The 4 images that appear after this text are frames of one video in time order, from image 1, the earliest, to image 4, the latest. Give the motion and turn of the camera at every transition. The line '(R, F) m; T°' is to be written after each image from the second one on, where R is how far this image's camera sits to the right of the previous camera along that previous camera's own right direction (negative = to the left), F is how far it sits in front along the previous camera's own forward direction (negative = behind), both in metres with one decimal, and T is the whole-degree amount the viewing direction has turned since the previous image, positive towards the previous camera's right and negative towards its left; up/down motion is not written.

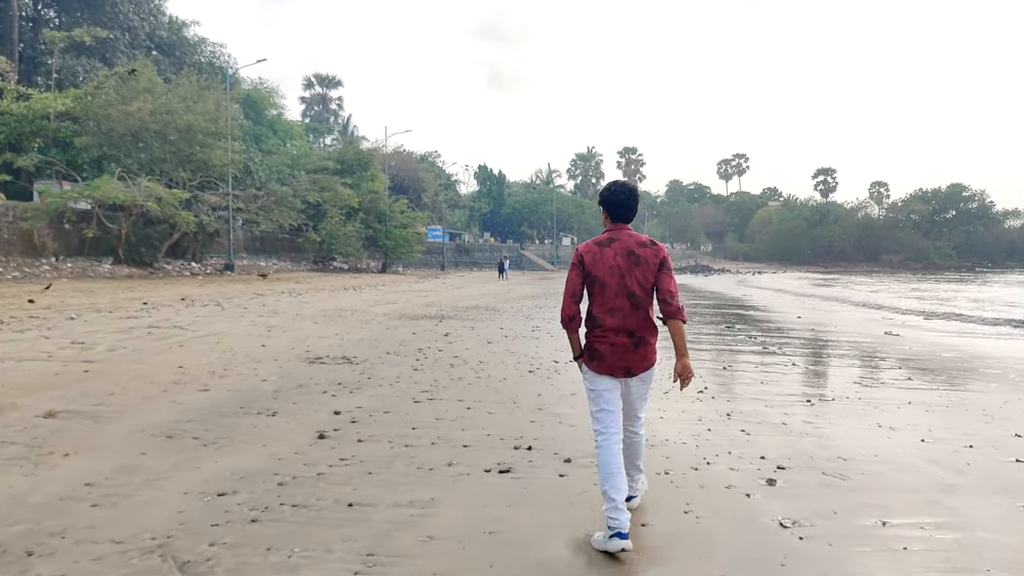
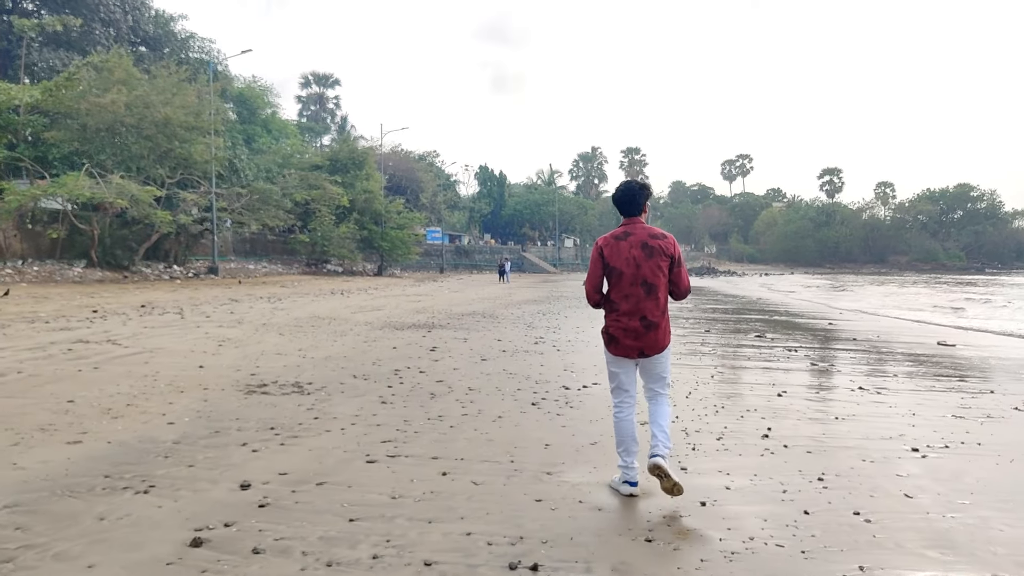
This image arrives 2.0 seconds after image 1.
(+0.1, +1.8) m; 0°
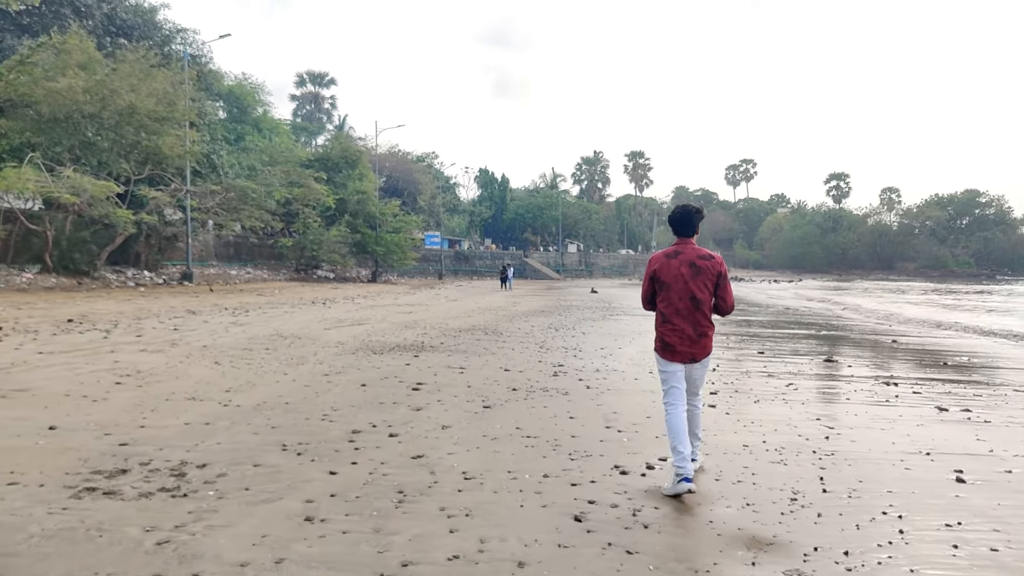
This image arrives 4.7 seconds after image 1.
(-0.2, +2.6) m; 0°
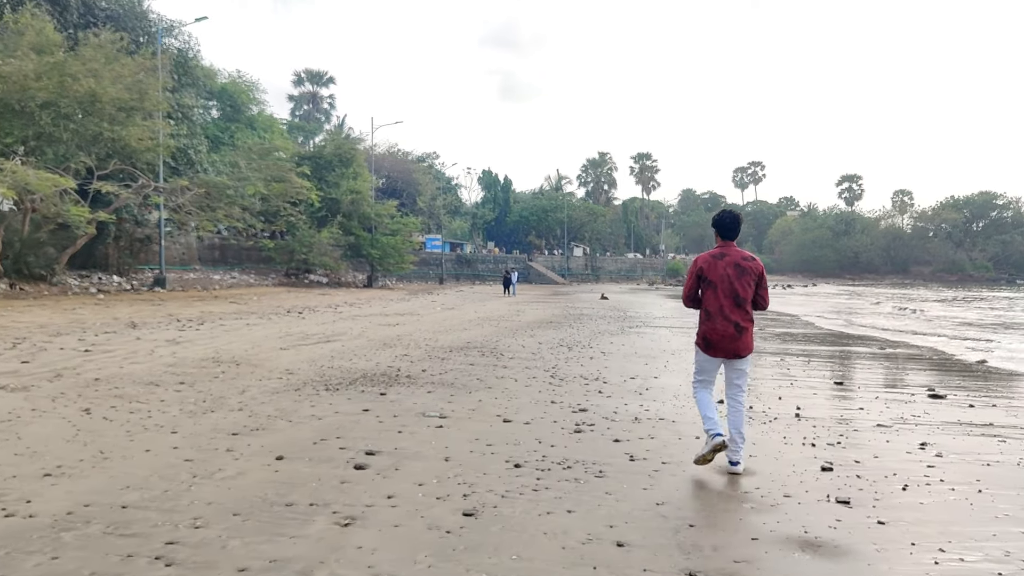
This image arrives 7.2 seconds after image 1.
(0.0, +2.5) m; -1°
